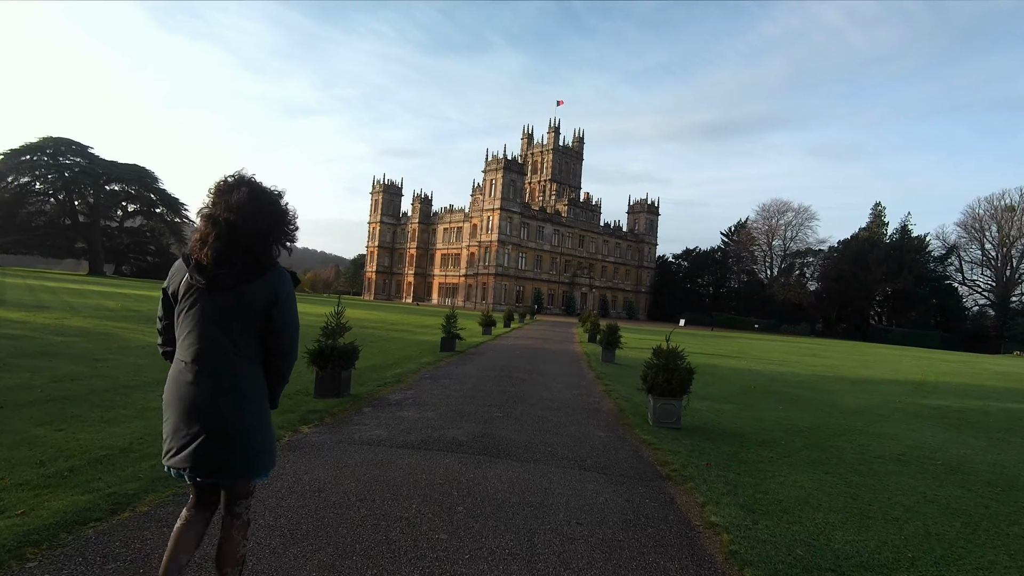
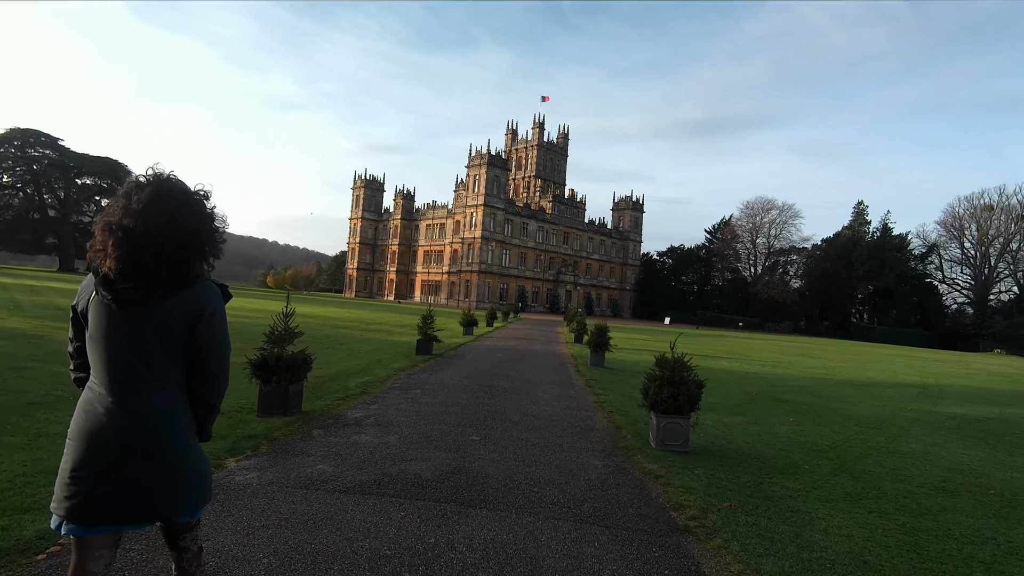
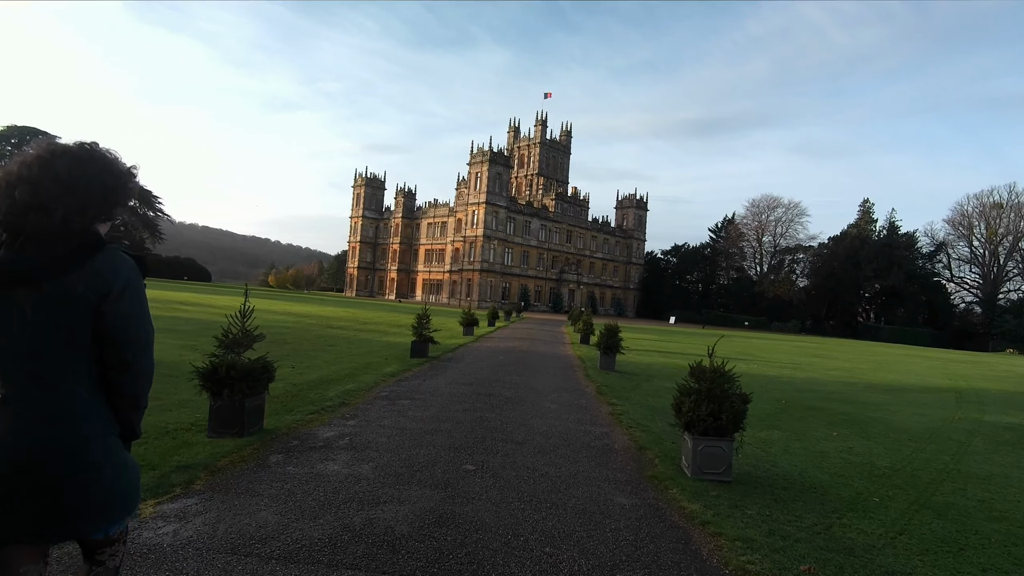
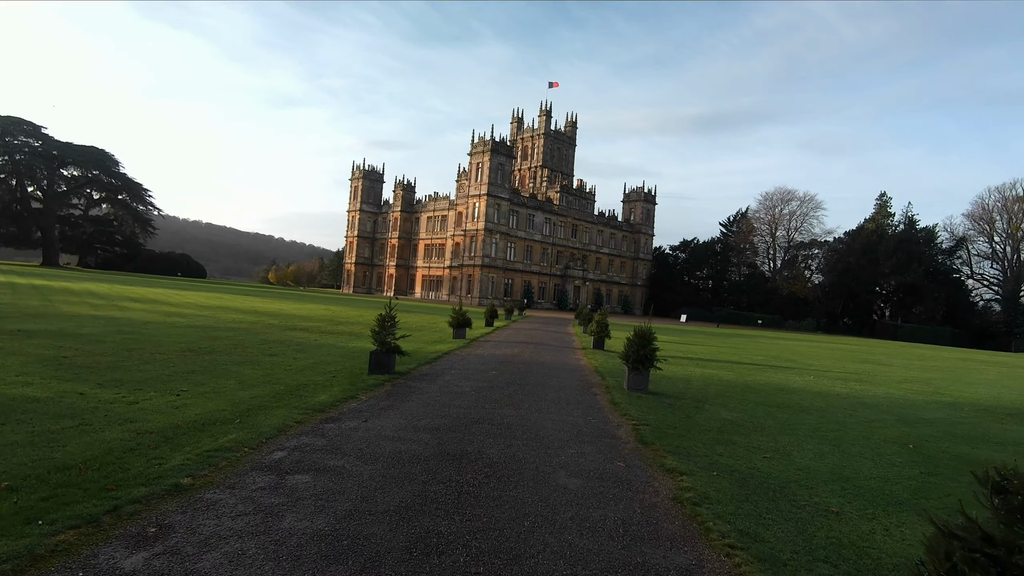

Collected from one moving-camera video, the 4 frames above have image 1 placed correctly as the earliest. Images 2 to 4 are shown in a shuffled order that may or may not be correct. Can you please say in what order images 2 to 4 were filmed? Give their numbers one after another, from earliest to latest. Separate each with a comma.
2, 3, 4
